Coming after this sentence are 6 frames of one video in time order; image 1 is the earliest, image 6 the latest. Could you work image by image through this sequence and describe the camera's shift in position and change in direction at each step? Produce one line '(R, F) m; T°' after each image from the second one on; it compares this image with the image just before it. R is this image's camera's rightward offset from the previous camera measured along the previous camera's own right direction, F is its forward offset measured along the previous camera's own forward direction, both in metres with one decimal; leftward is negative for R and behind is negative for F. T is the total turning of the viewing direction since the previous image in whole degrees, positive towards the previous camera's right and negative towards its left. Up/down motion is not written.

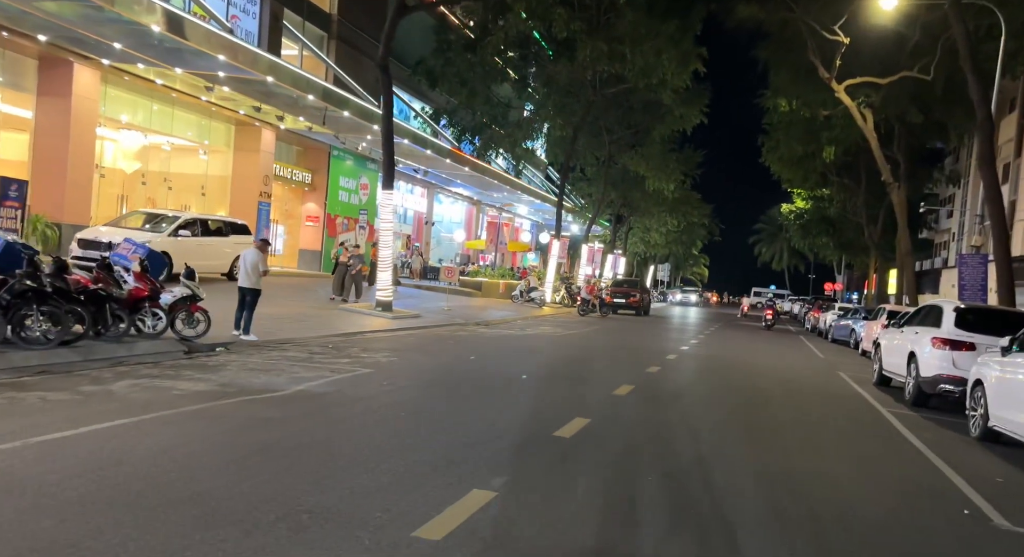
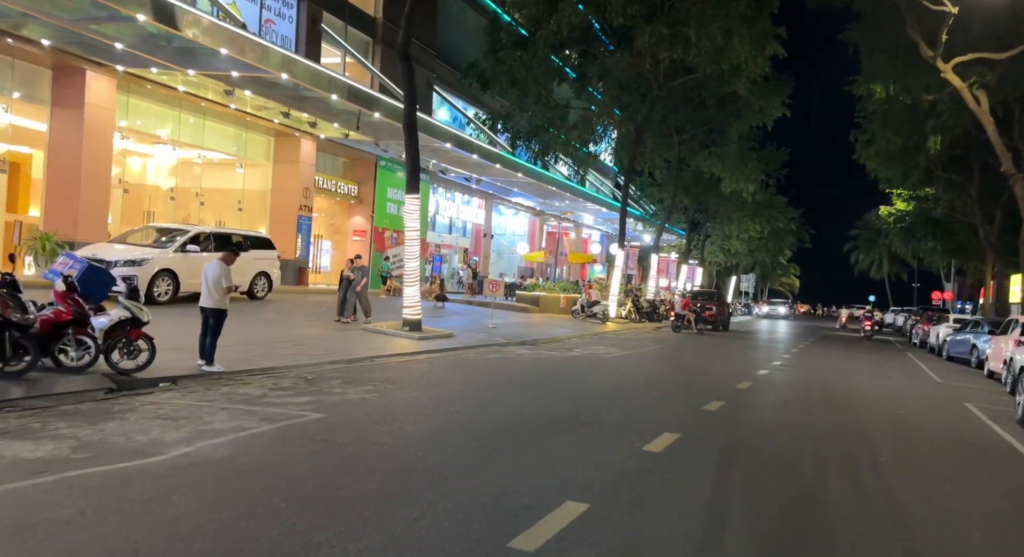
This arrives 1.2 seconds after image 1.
(+0.9, +2.7) m; -6°
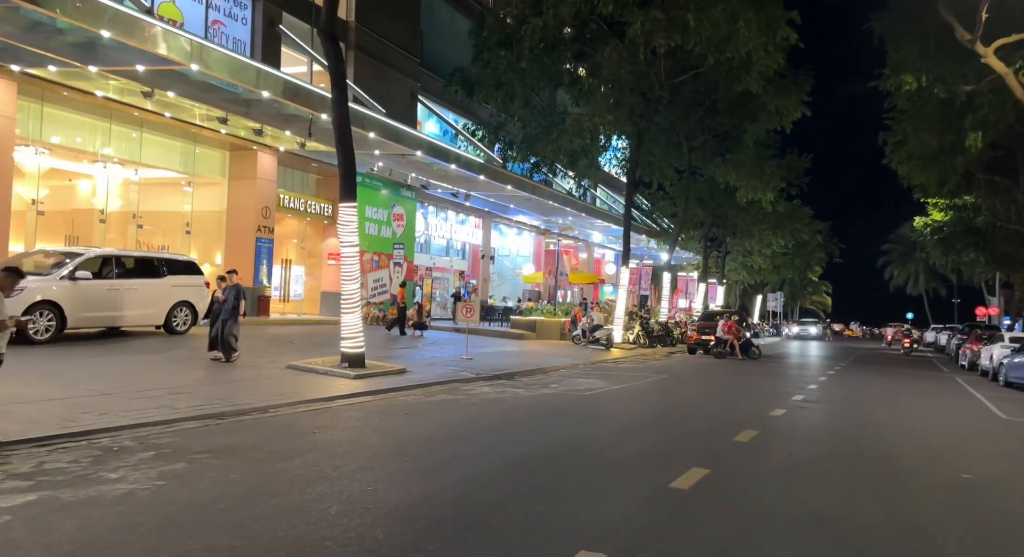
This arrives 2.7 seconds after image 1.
(+1.4, +3.2) m; -2°
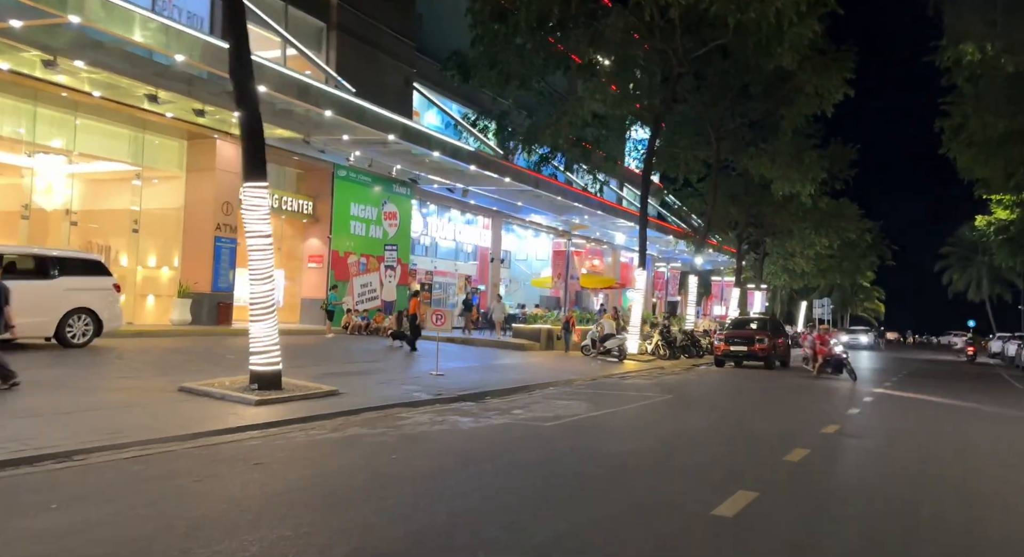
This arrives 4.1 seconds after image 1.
(+1.5, +3.3) m; -3°
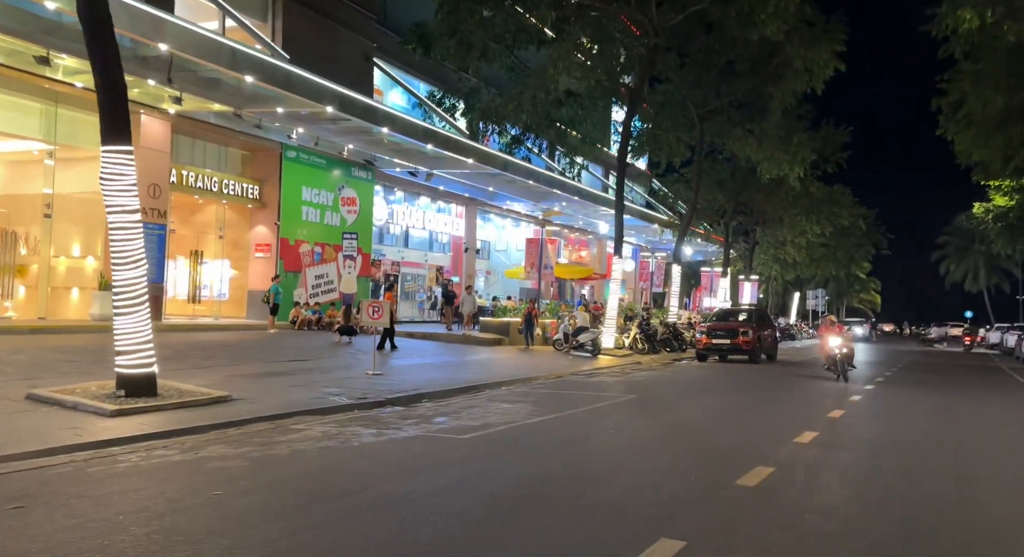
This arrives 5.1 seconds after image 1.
(+1.1, +2.0) m; 0°
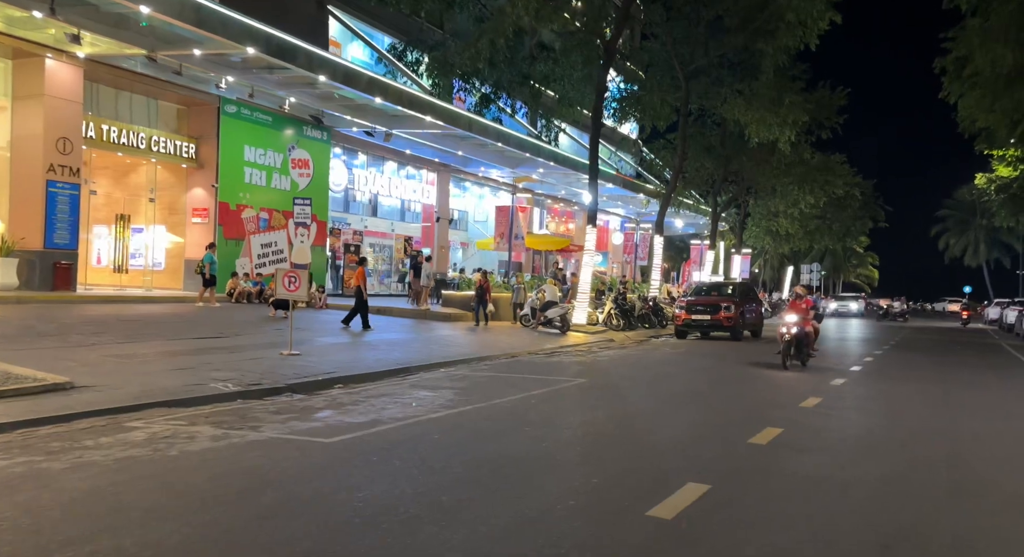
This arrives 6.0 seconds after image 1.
(+1.1, +2.1) m; 0°
